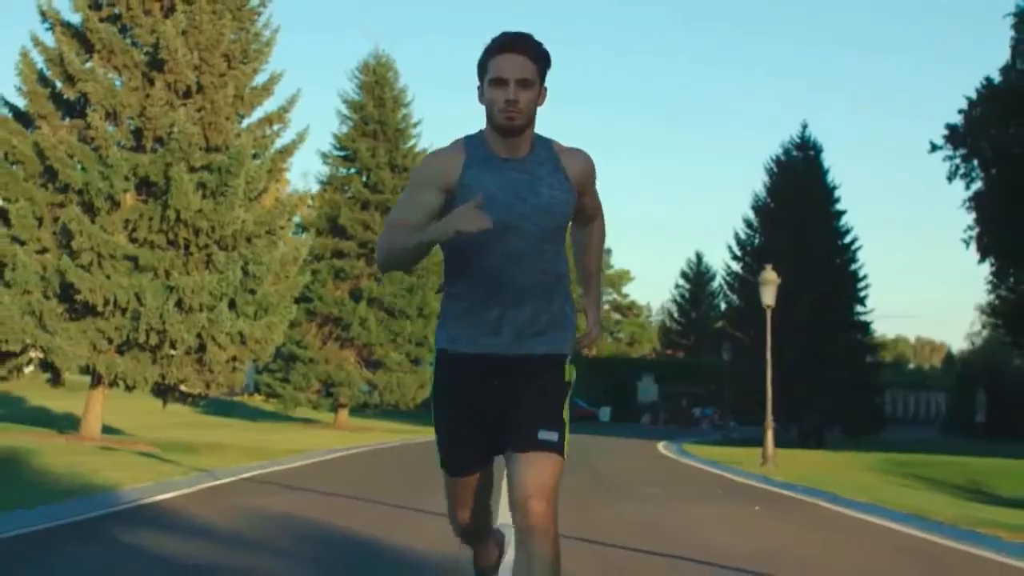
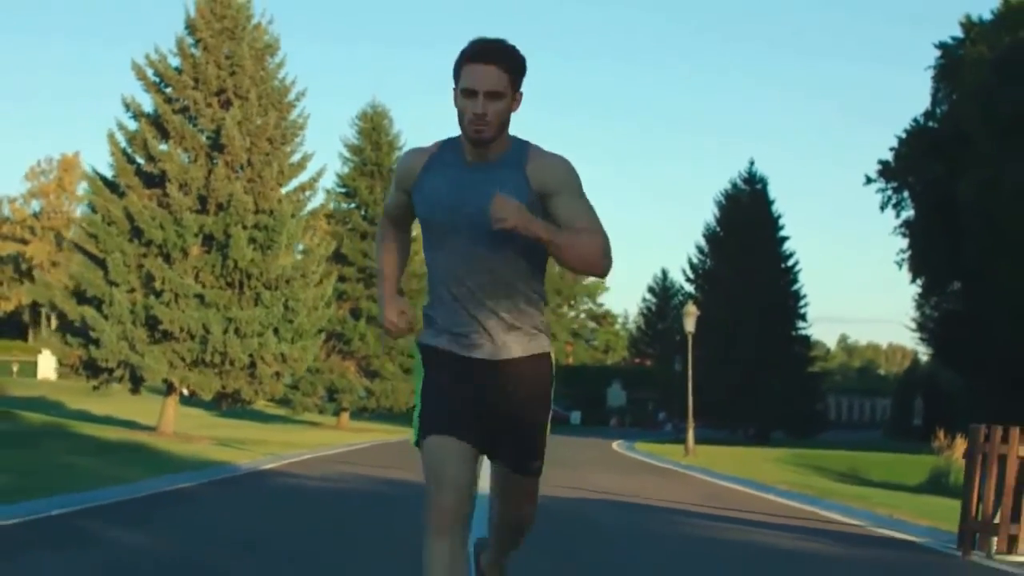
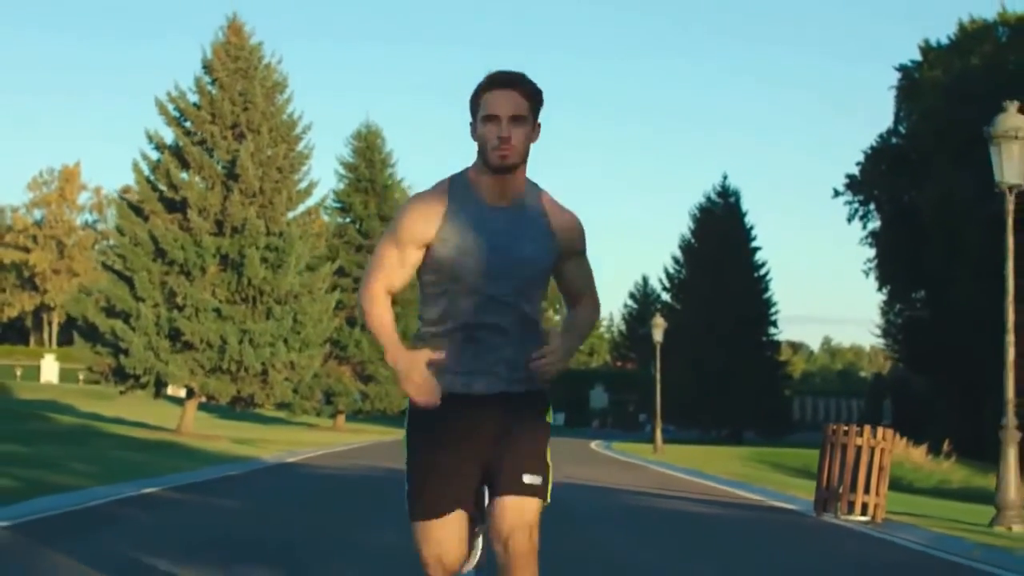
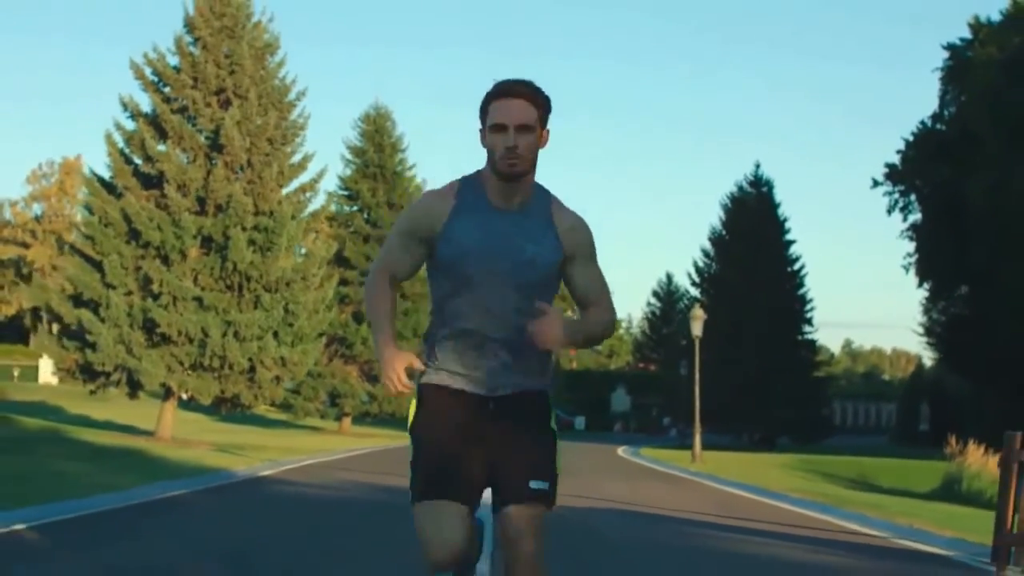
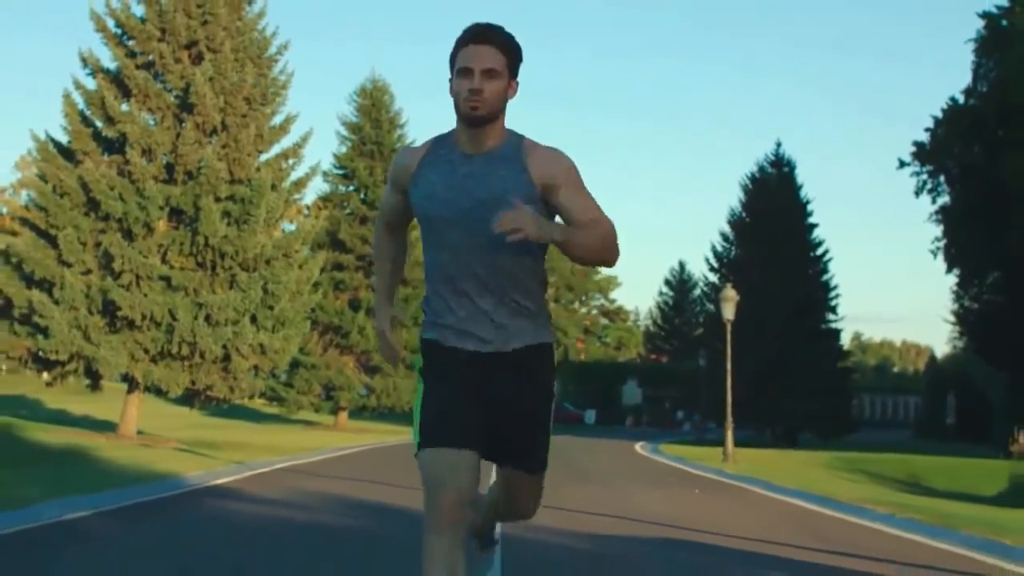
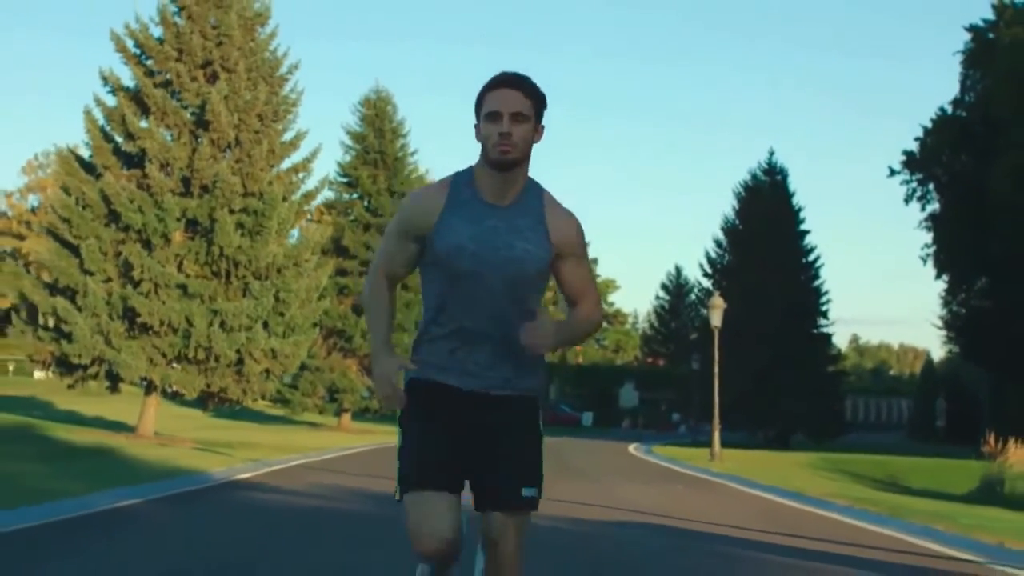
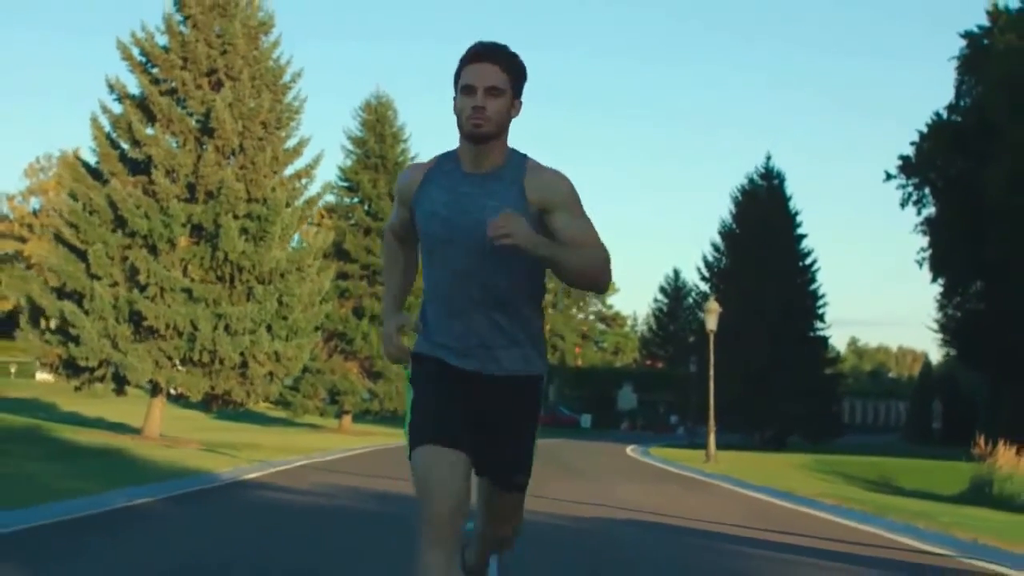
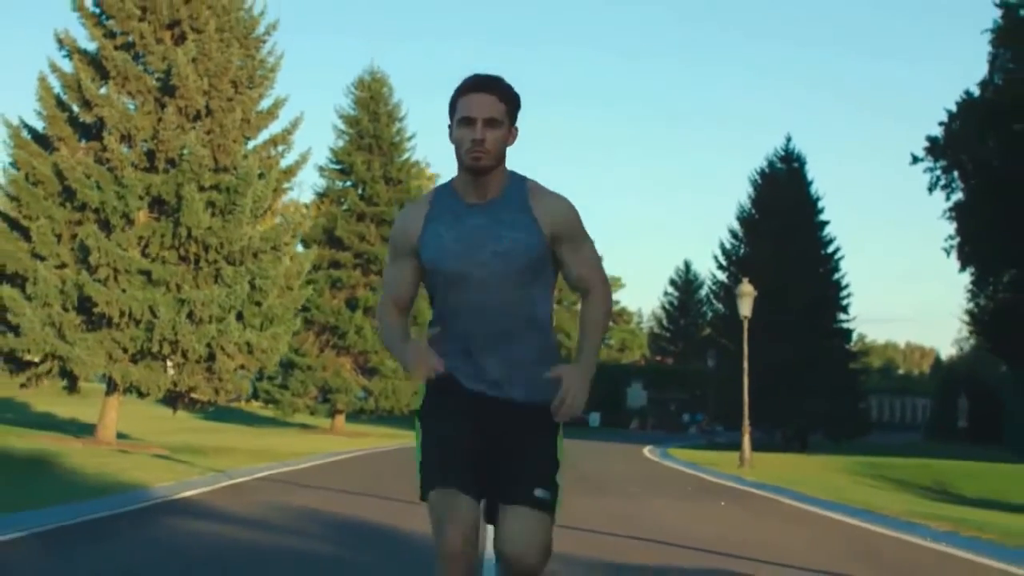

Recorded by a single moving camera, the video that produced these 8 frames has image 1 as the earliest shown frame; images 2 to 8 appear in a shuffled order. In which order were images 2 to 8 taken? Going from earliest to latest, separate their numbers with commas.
8, 5, 6, 7, 4, 2, 3
